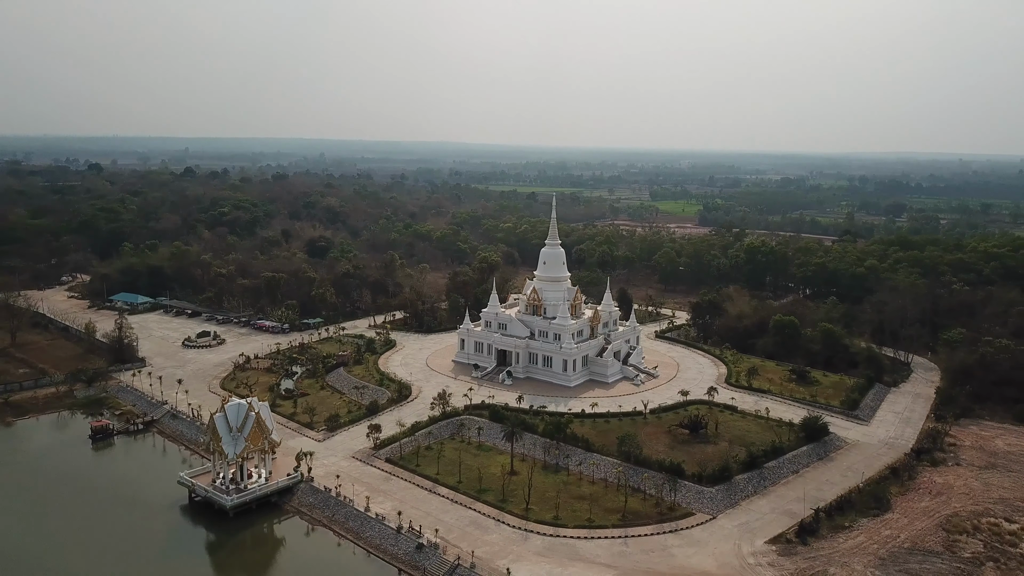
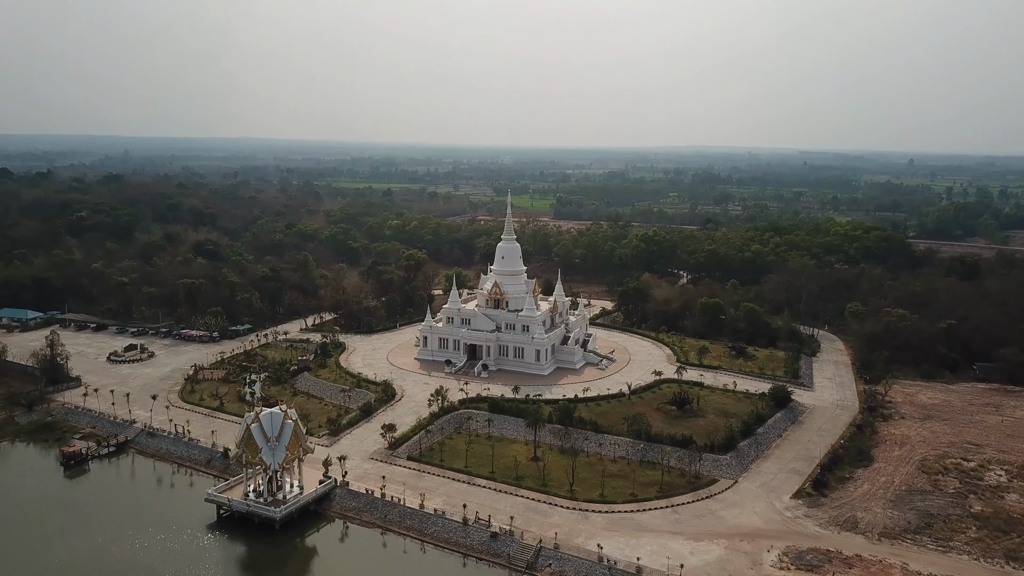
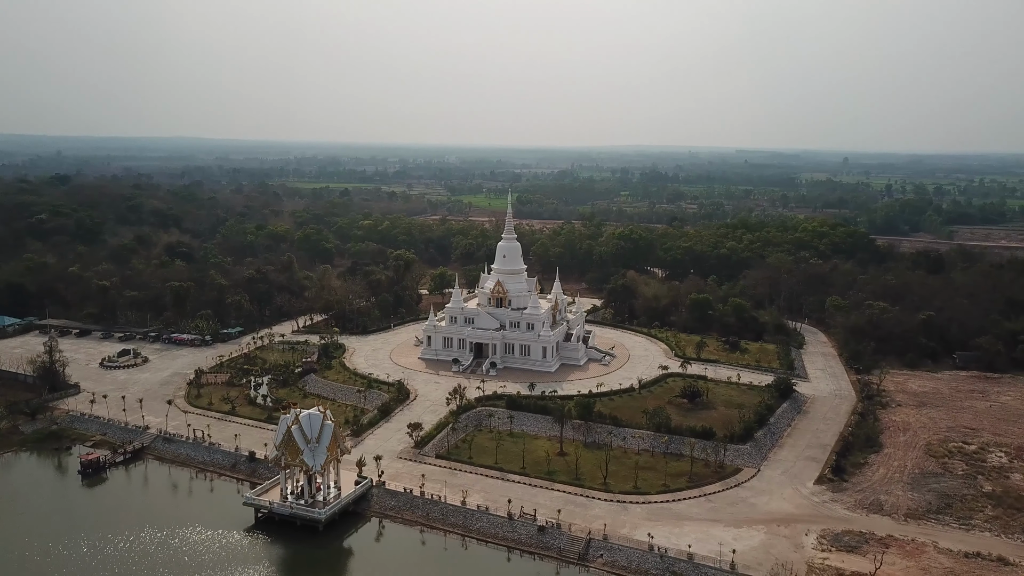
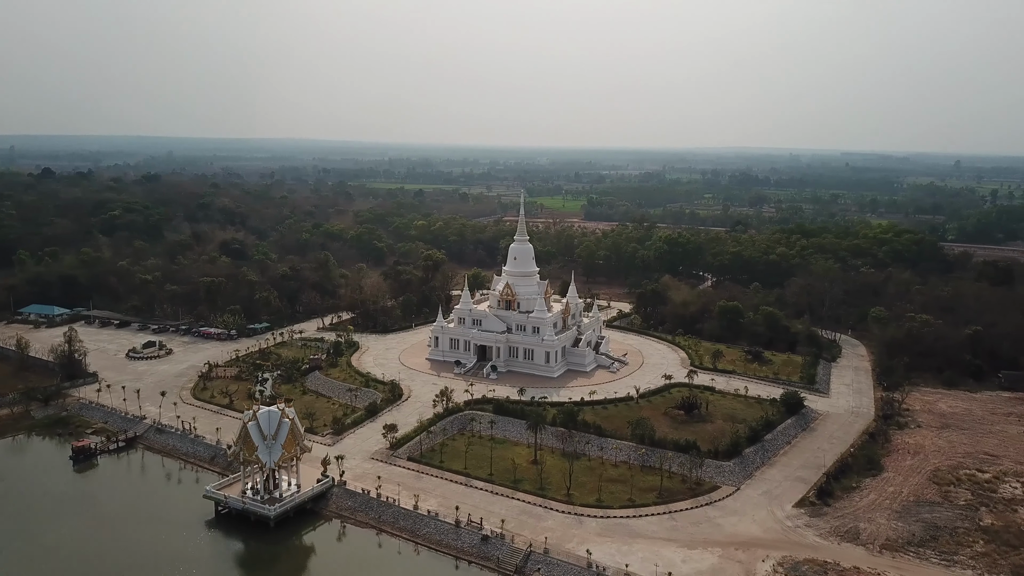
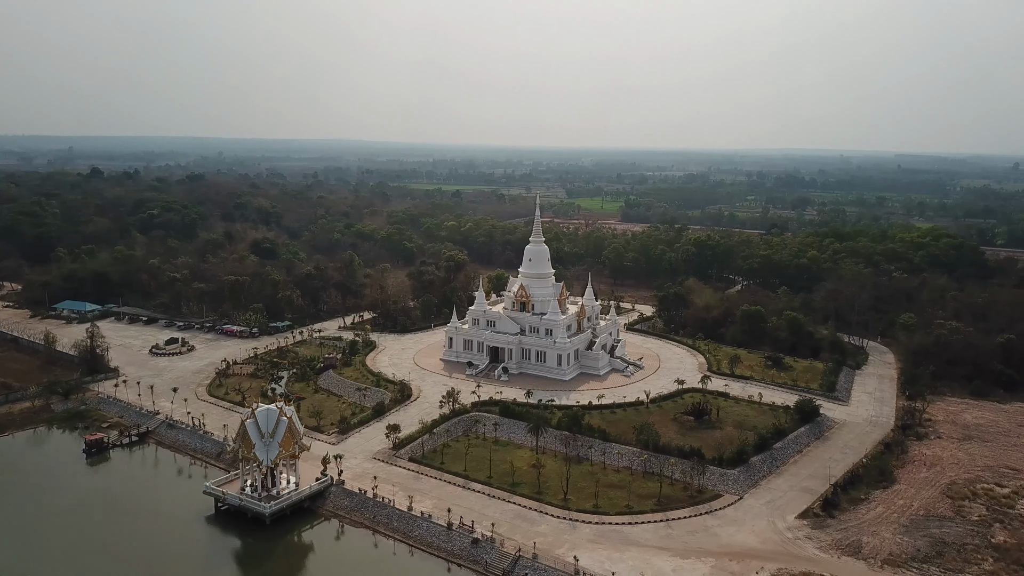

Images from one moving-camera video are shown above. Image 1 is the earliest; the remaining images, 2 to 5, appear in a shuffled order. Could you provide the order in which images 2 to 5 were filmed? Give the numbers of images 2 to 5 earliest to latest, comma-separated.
5, 4, 2, 3
